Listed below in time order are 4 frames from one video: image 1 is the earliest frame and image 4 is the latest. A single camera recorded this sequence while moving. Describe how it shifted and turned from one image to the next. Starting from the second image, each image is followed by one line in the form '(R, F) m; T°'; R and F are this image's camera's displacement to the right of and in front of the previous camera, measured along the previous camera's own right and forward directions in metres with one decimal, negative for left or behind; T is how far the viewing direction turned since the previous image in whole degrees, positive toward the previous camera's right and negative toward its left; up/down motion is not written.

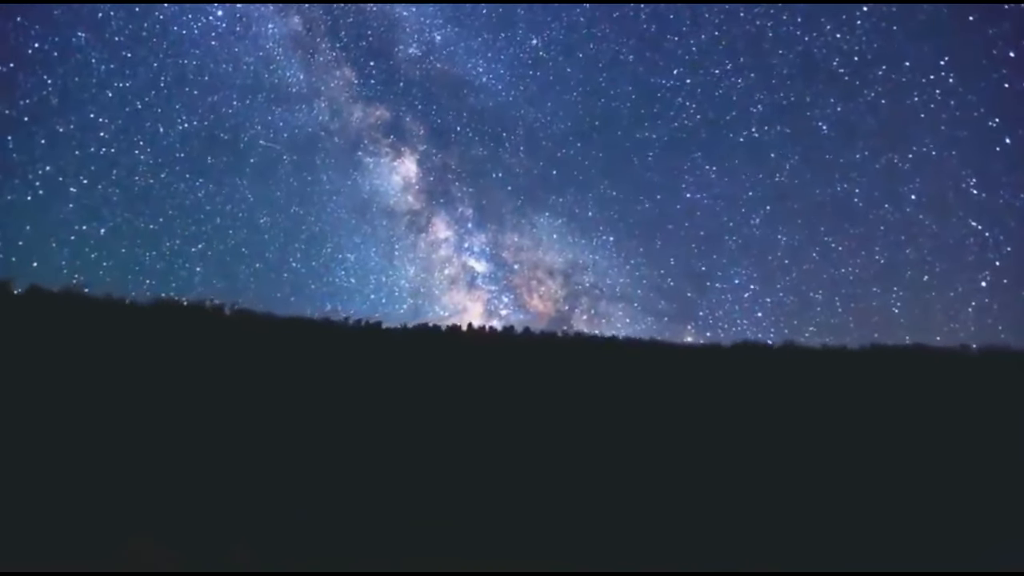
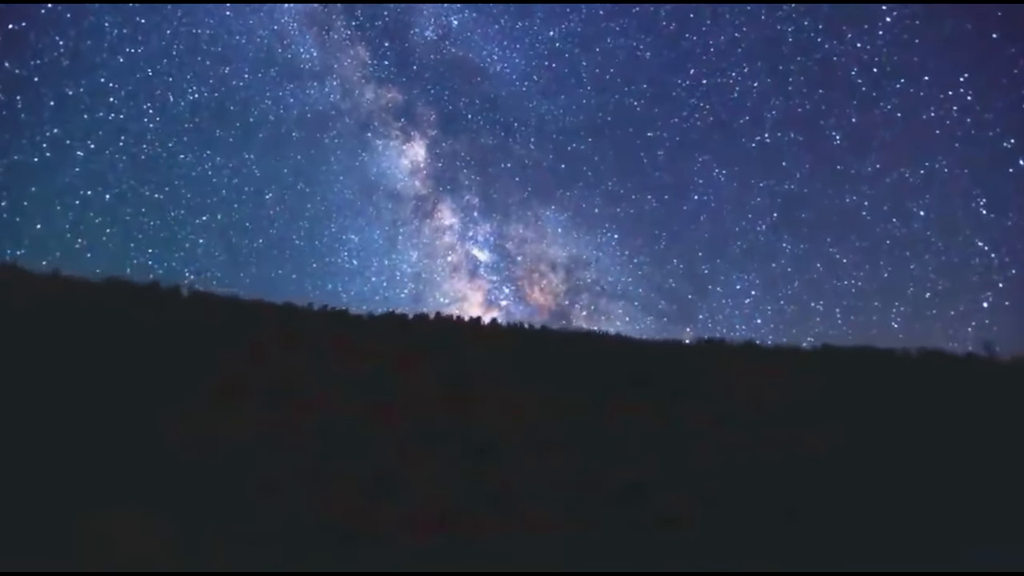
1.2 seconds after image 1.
(0.0, +0.3) m; 0°
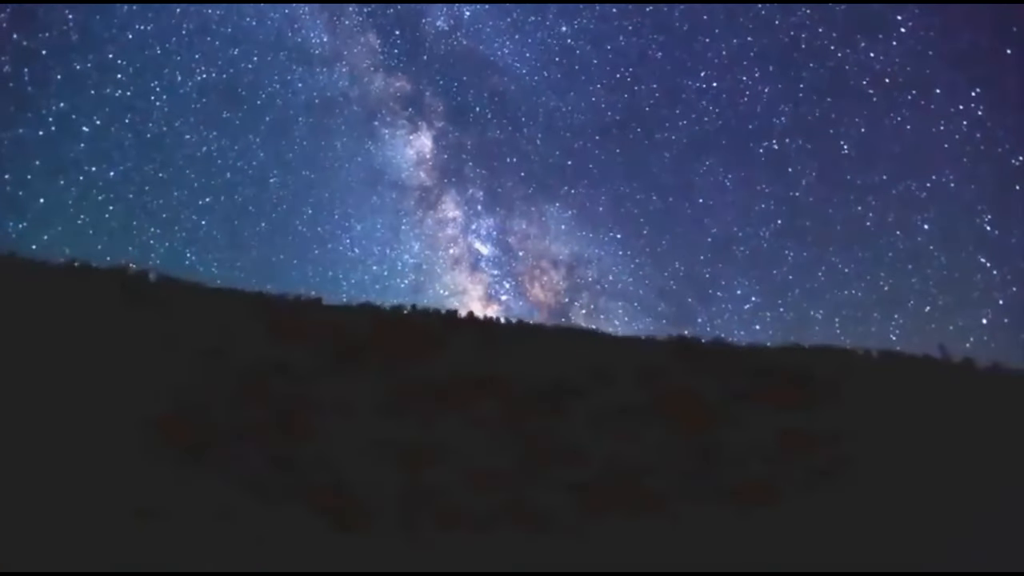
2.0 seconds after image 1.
(+0.4, +0.4) m; 0°
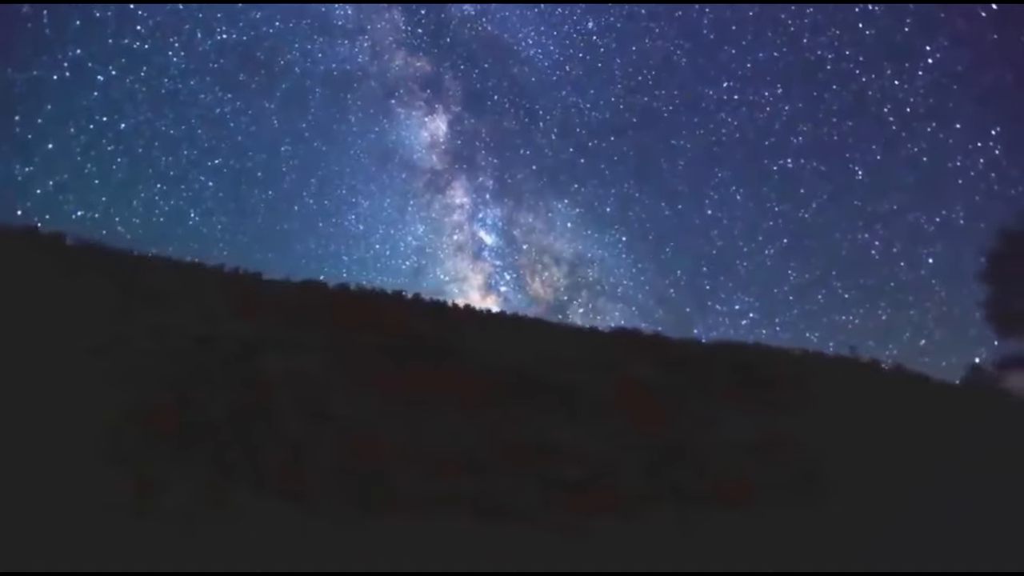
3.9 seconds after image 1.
(+0.8, +0.9) m; 0°
